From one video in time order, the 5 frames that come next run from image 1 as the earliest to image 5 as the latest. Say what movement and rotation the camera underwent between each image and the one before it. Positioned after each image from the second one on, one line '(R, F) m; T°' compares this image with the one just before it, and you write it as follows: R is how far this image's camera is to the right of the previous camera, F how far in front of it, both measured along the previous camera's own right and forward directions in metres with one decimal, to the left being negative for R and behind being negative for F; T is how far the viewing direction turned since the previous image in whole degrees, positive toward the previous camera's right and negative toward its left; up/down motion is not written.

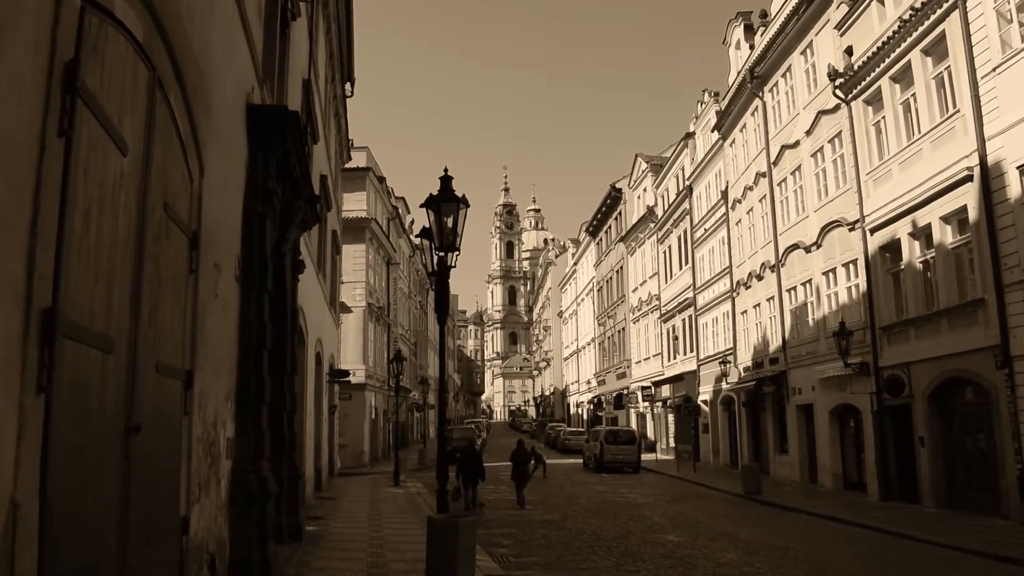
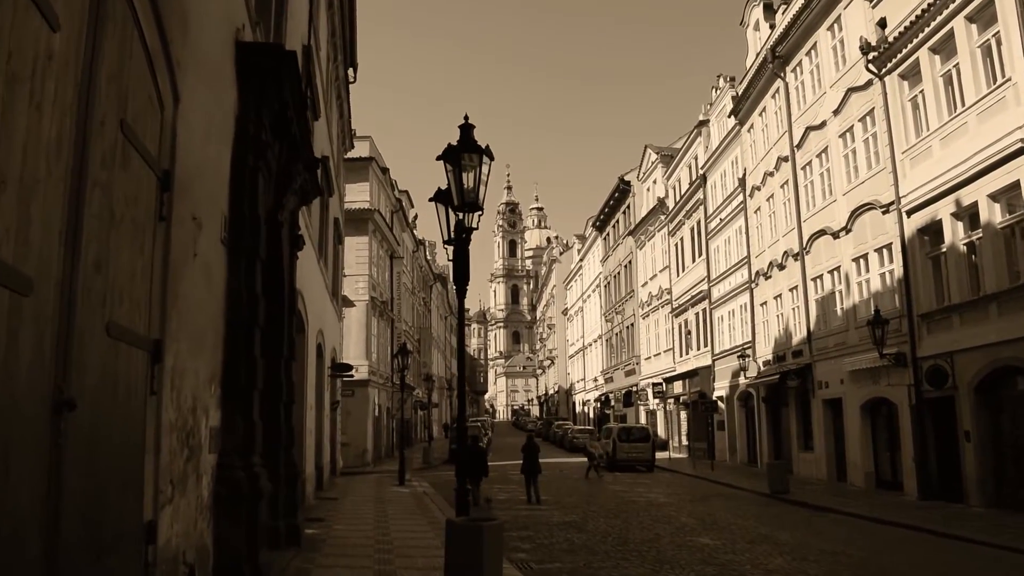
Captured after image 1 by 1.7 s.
(-0.3, +1.3) m; 0°
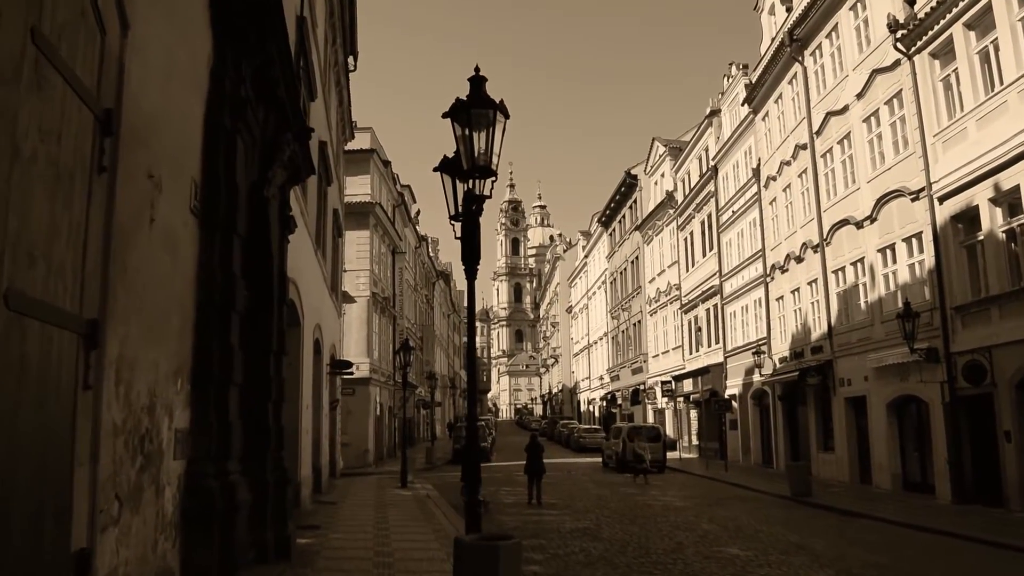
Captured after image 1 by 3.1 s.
(-0.1, +1.1) m; 0°
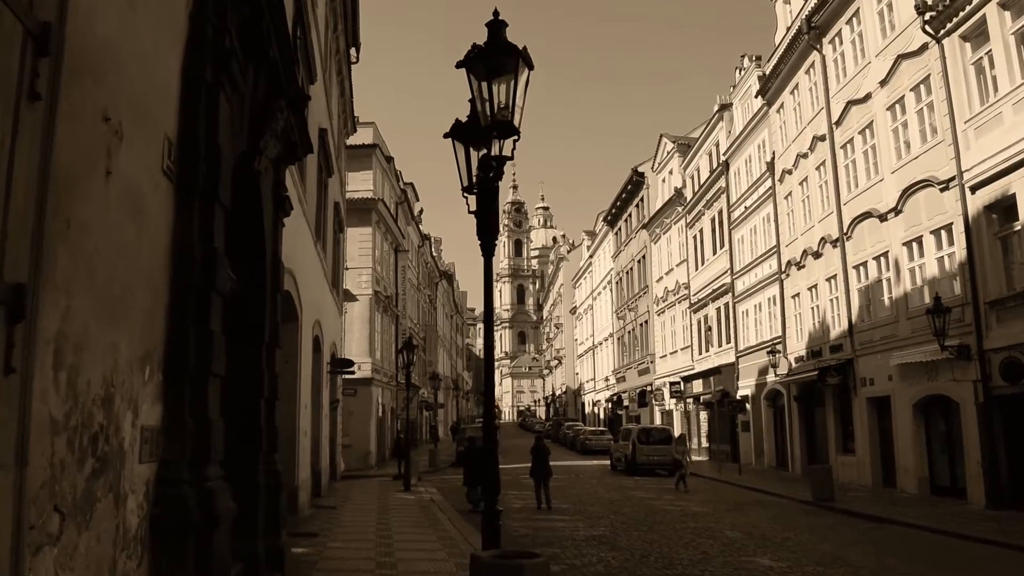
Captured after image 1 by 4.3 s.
(-0.1, +0.9) m; 0°
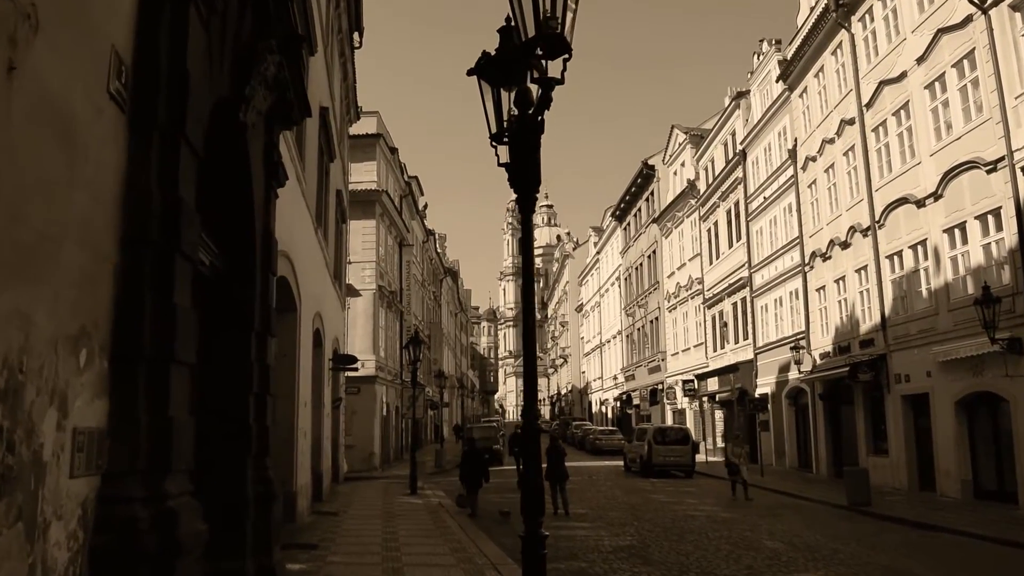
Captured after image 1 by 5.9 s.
(-0.2, +1.3) m; 0°
